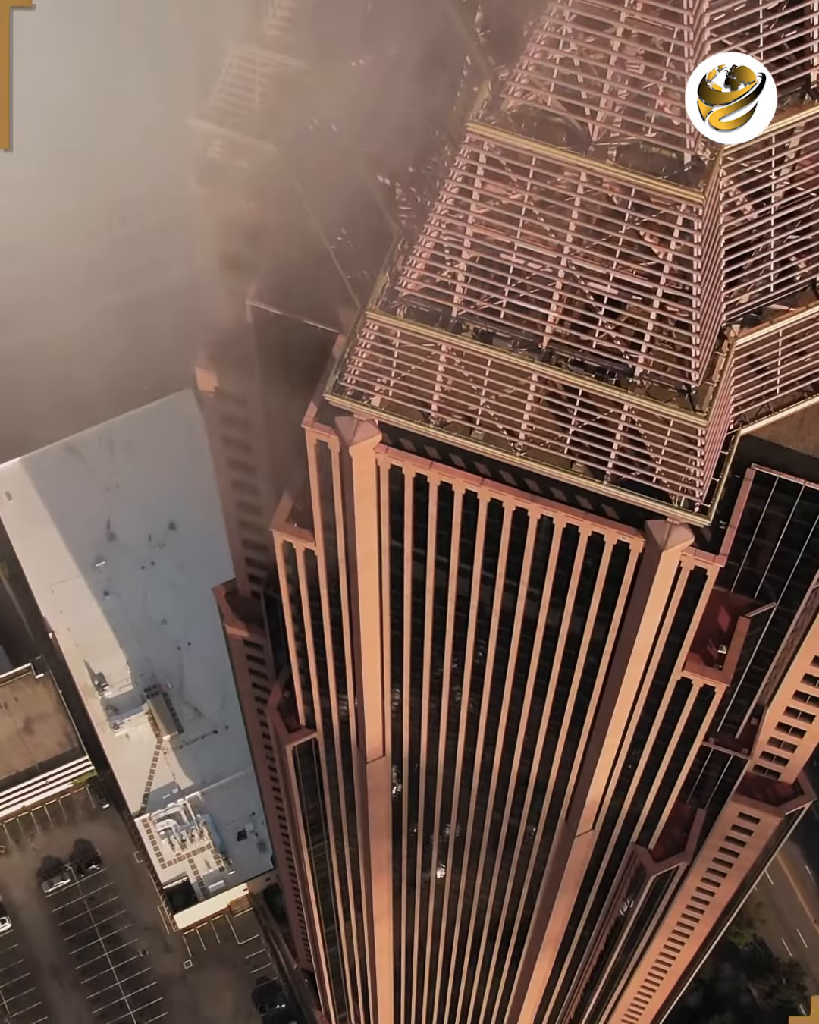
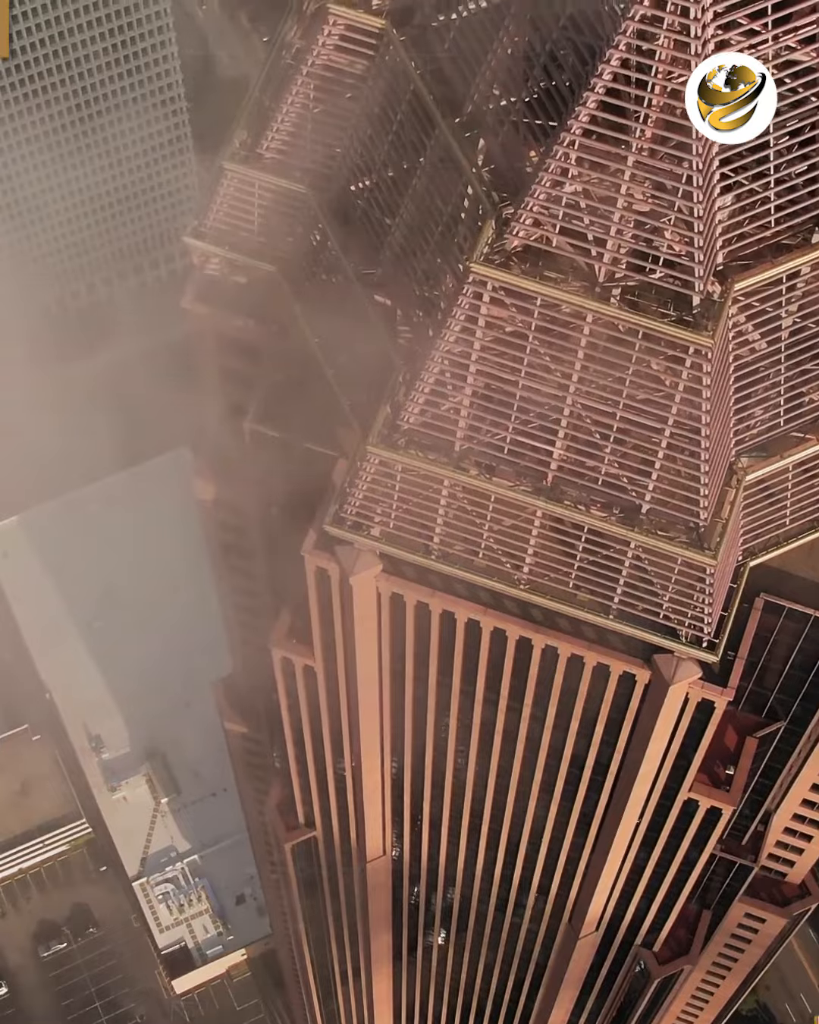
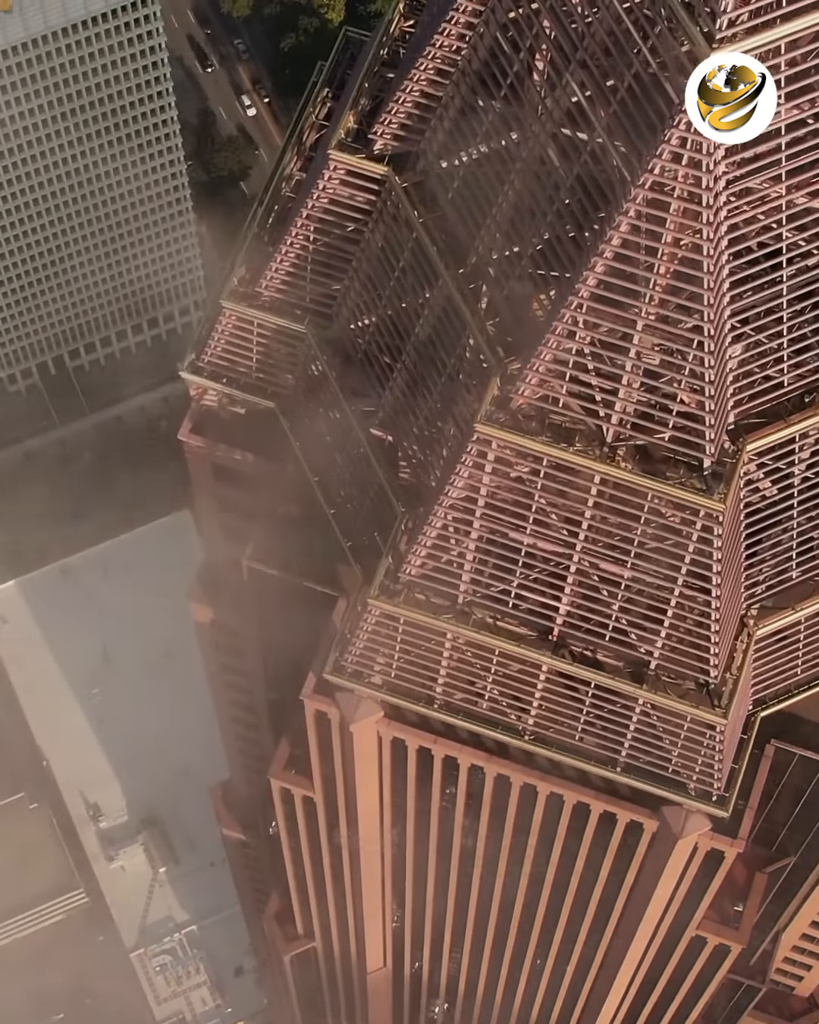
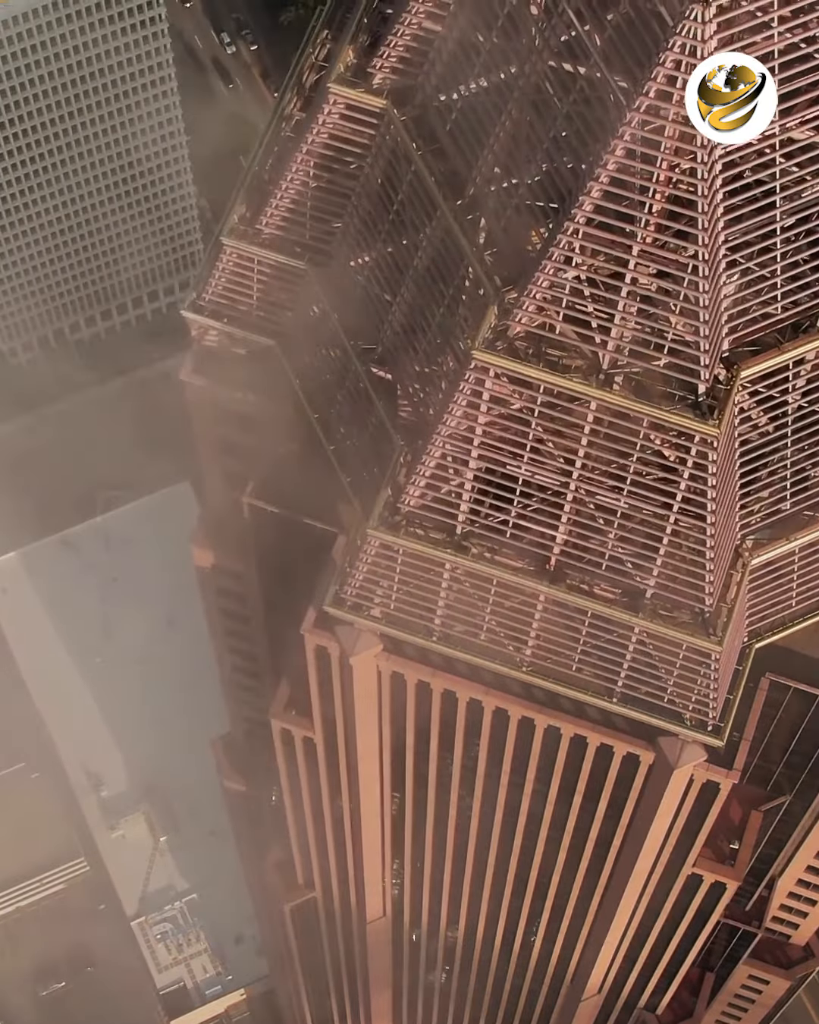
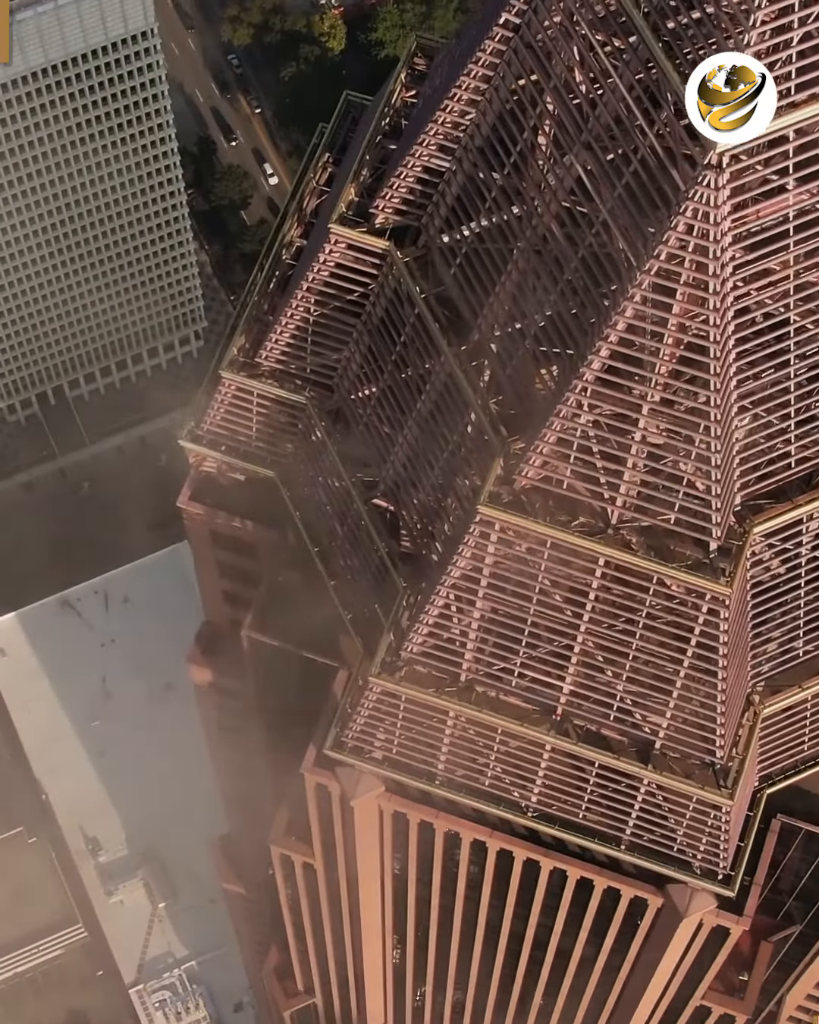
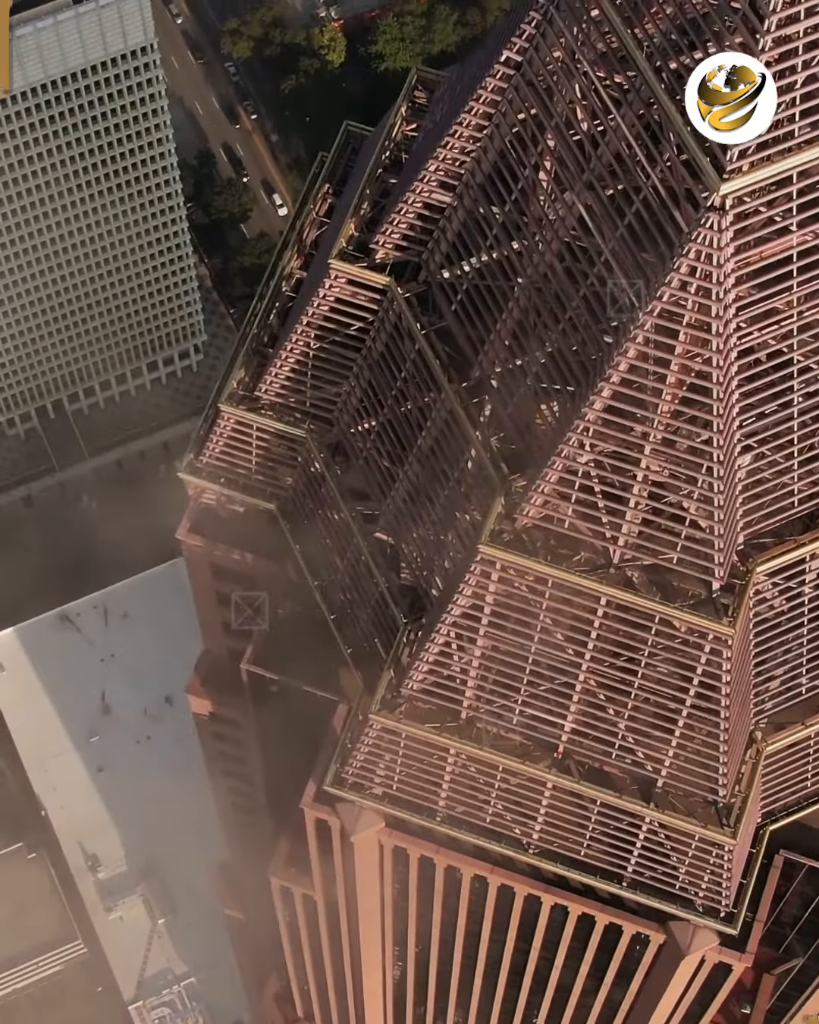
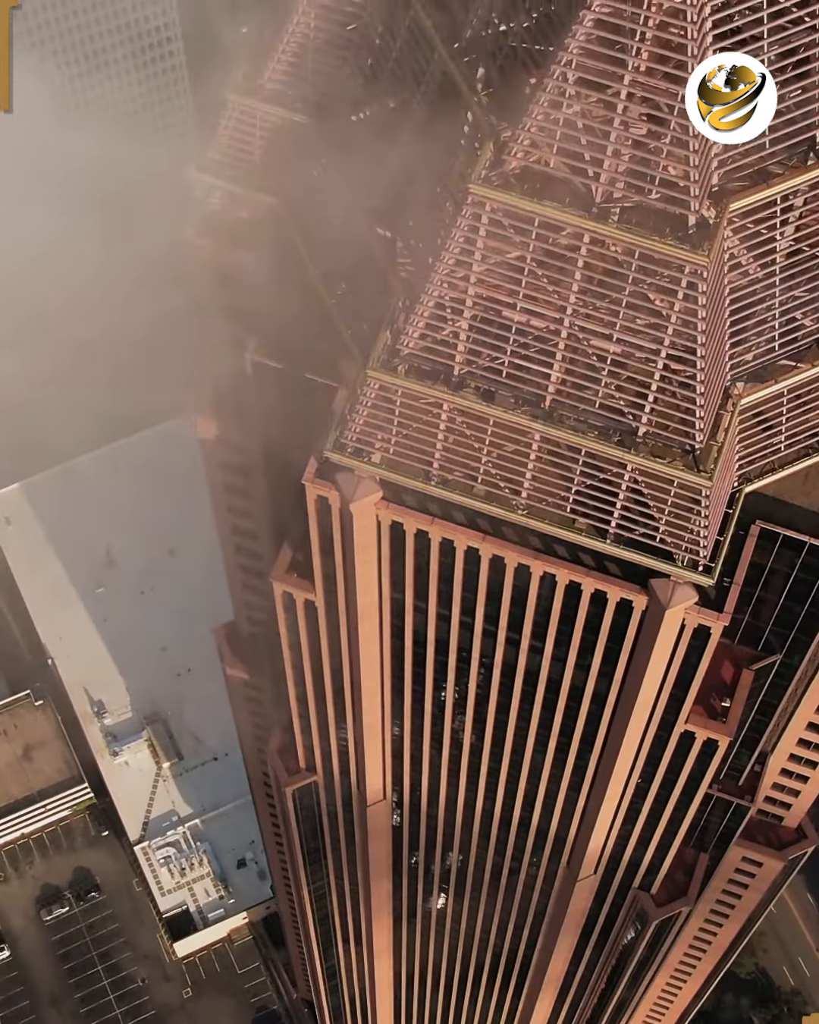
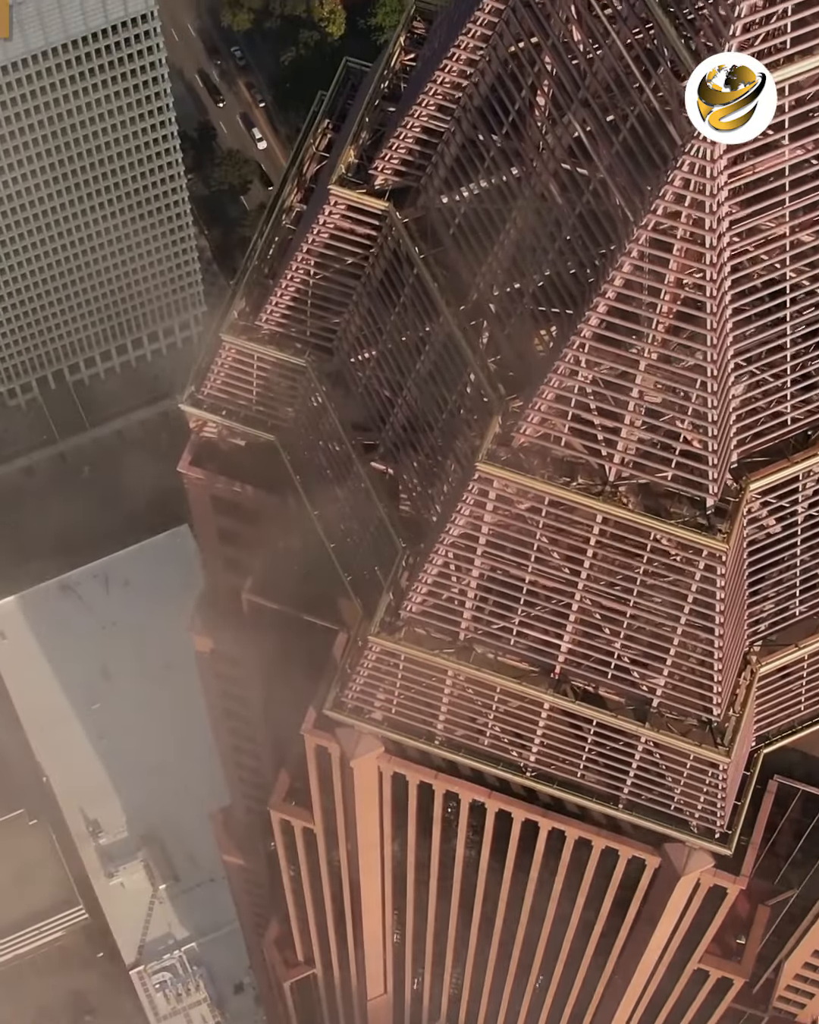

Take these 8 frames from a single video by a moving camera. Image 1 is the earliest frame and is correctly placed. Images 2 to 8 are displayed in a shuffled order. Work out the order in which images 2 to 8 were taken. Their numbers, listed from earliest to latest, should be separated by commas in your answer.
7, 2, 4, 3, 8, 5, 6
